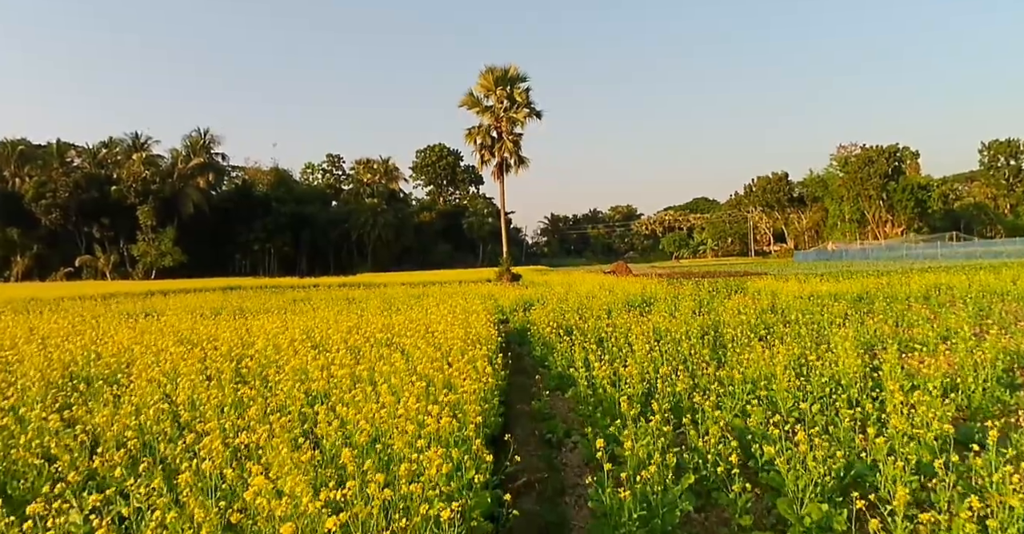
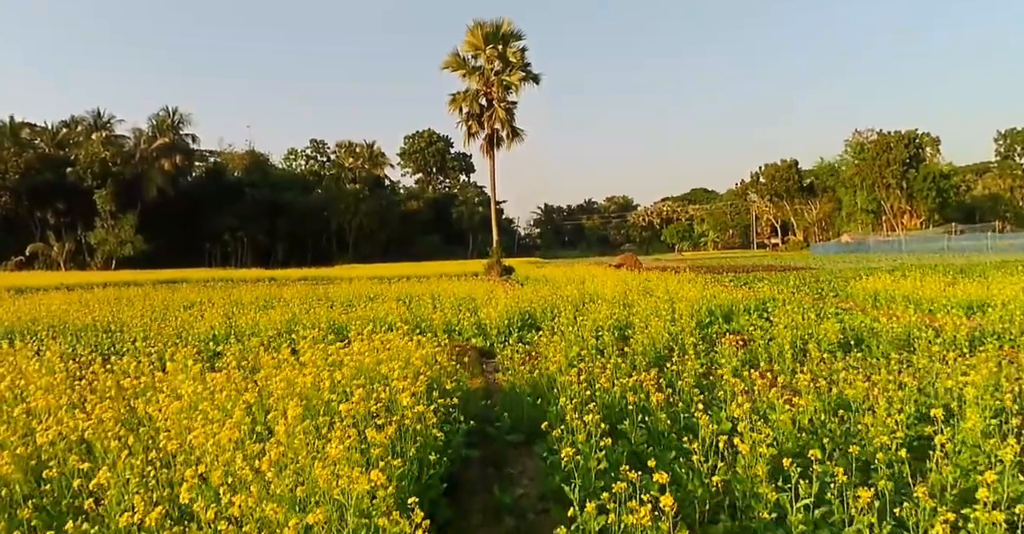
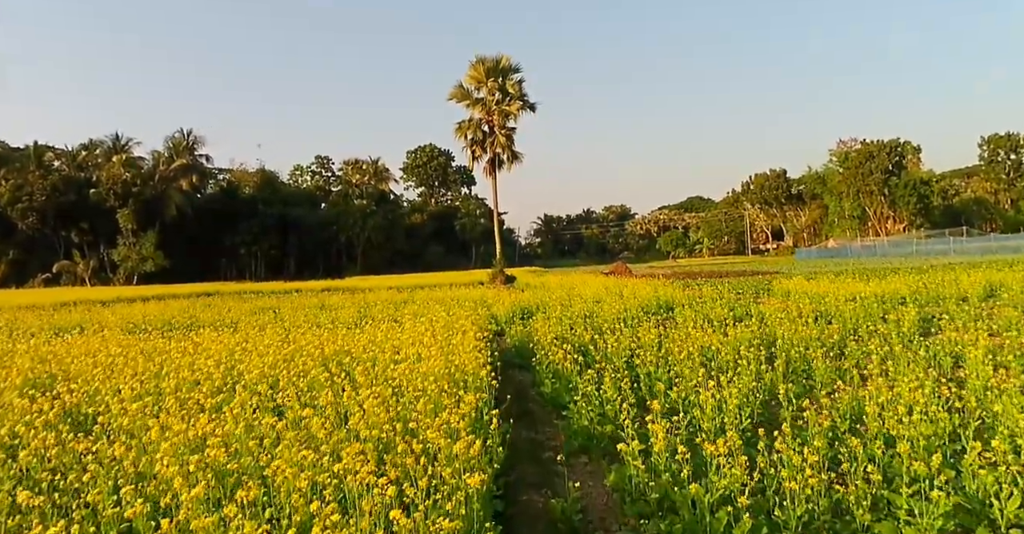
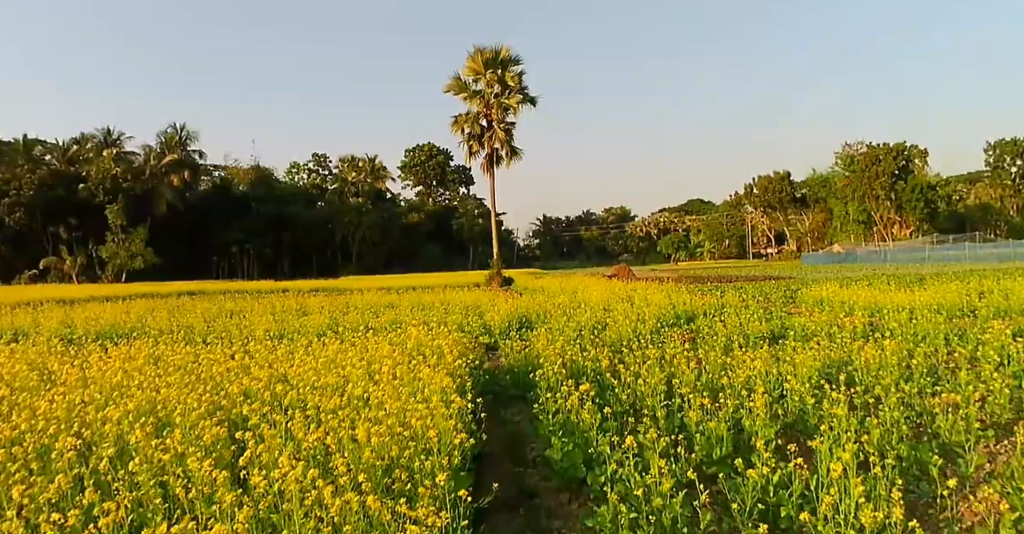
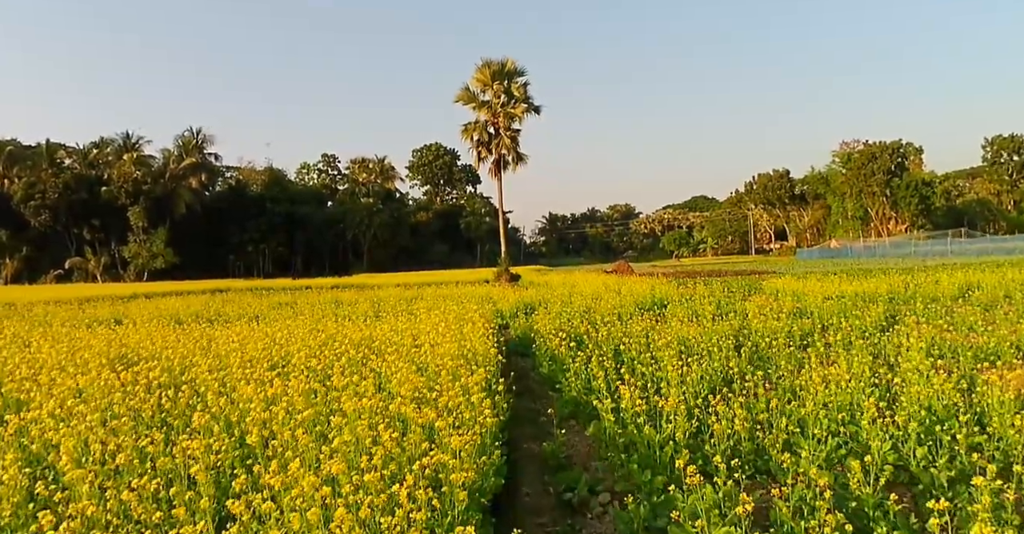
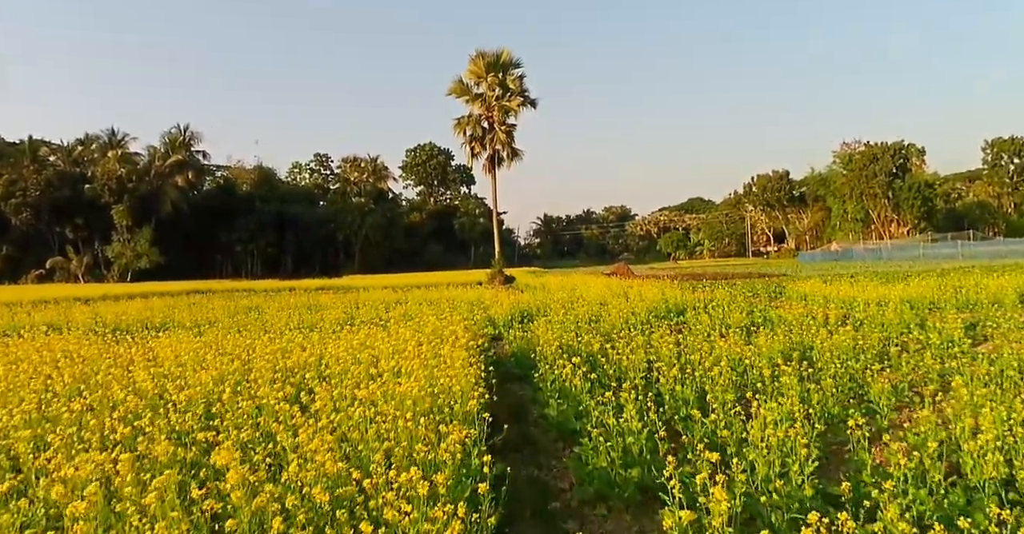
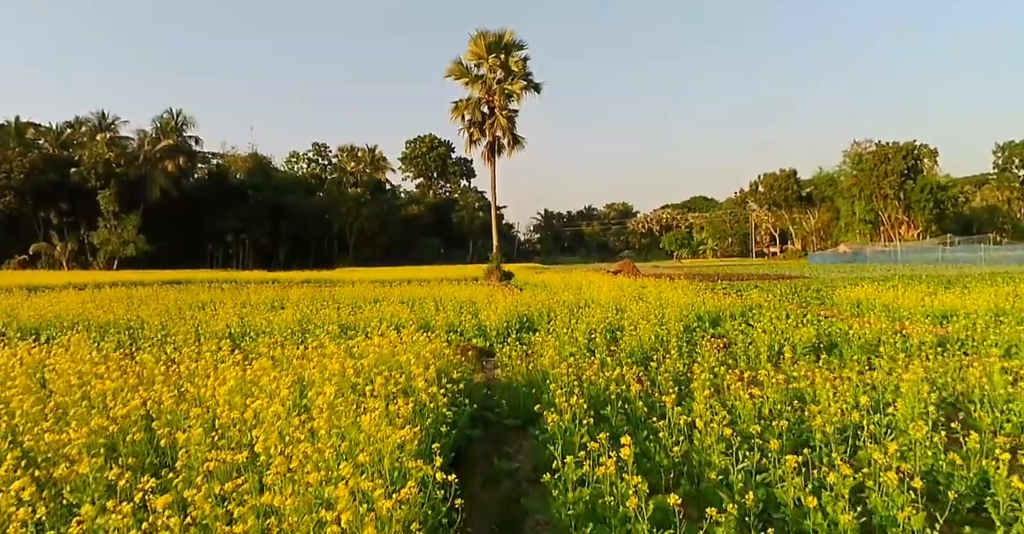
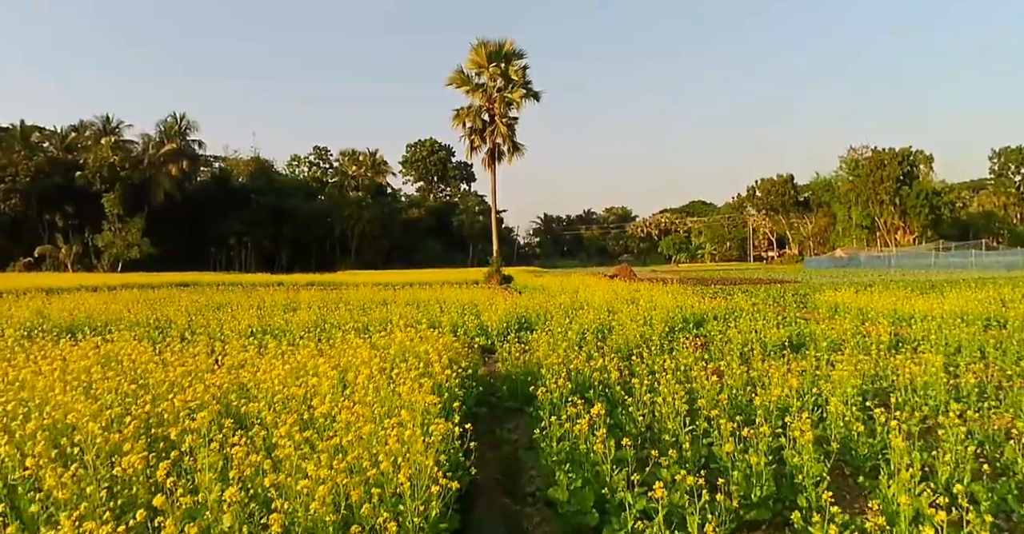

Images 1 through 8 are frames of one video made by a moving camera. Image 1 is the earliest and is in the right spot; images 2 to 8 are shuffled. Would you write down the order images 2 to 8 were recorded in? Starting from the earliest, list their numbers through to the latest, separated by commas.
5, 3, 6, 4, 8, 7, 2
